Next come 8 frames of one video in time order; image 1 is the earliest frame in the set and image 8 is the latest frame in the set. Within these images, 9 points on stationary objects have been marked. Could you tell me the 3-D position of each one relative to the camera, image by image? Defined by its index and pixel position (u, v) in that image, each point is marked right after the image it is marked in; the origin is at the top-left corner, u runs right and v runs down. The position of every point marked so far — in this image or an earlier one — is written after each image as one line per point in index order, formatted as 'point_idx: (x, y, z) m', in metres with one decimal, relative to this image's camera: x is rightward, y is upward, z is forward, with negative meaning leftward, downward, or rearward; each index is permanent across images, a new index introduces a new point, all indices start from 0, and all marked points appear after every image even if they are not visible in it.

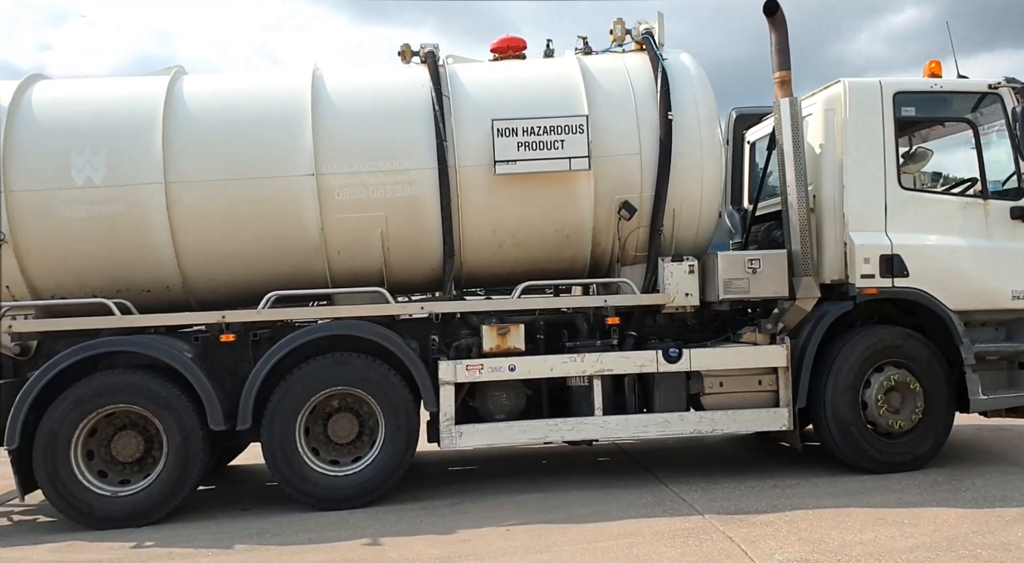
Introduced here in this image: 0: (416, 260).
0: (-0.7, +0.2, +6.6) m
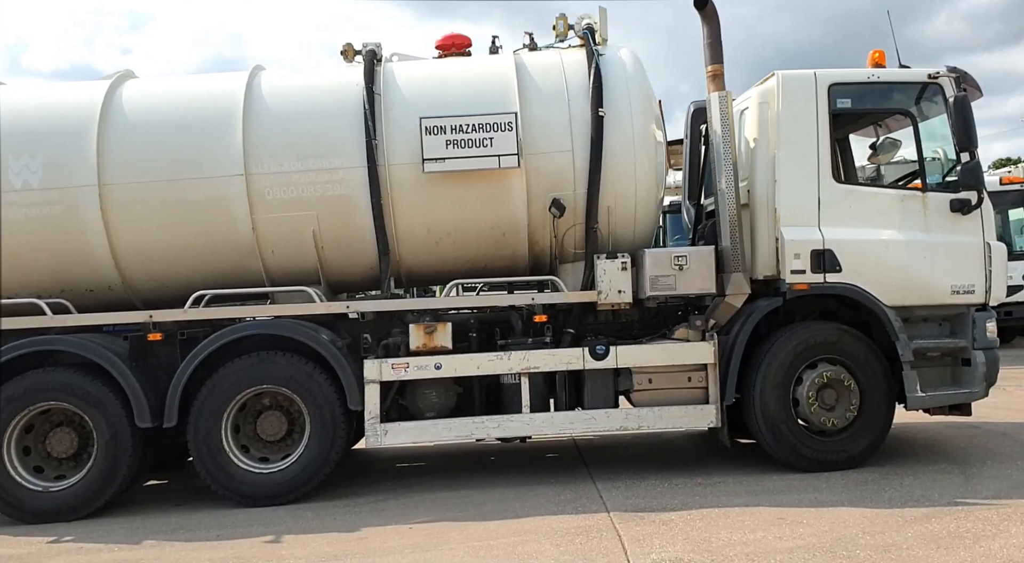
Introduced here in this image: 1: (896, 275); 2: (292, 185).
0: (-1.2, +0.2, +6.7) m
1: (+2.5, 0.0, +5.9) m
2: (-1.6, +0.7, +6.5) m
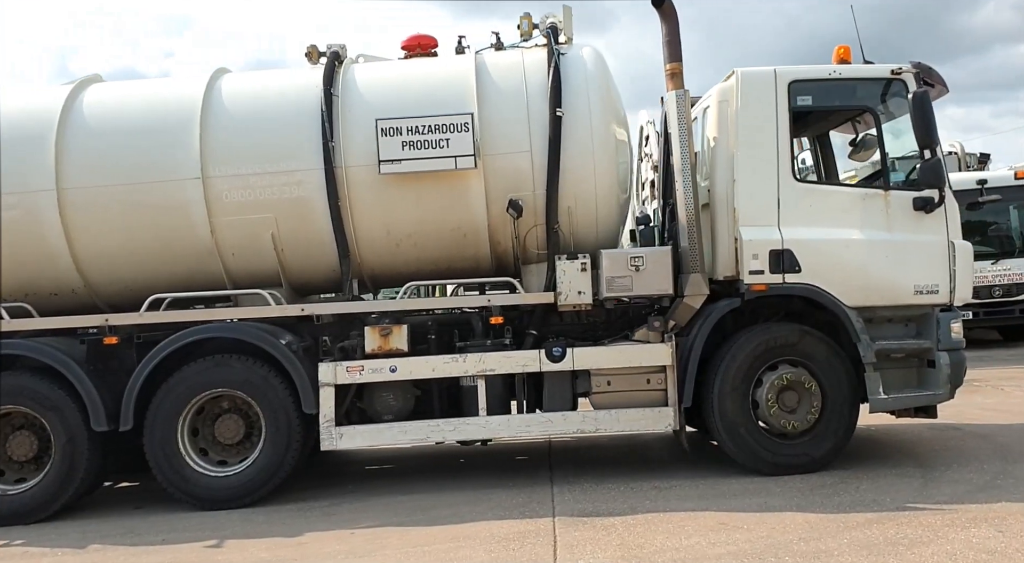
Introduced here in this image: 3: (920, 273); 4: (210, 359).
0: (-1.5, +0.1, +6.7) m
1: (+2.2, 0.0, +5.8) m
2: (-1.9, +0.7, +6.4) m
3: (+2.6, +0.1, +5.9) m
4: (-2.1, -0.5, +6.1) m
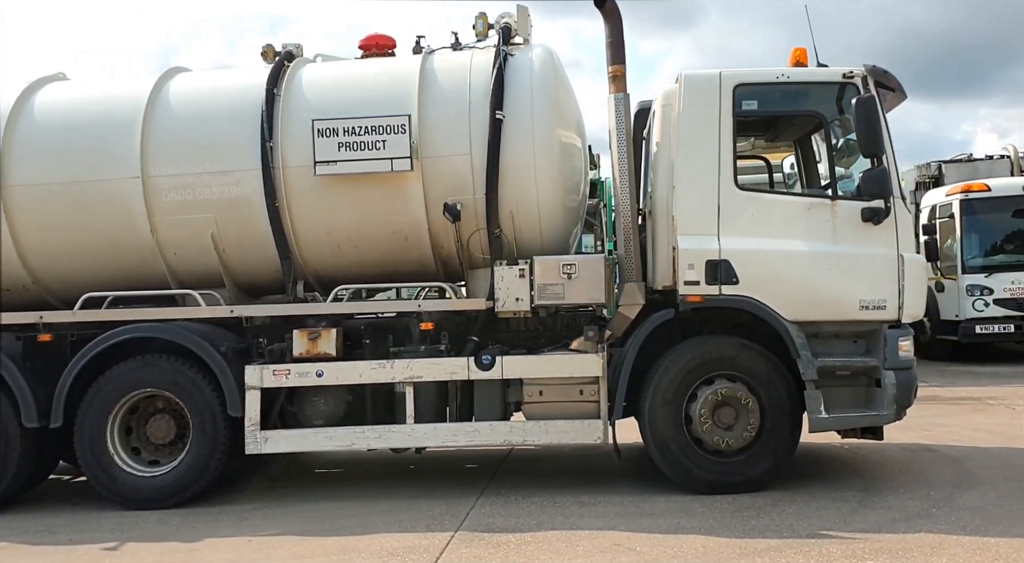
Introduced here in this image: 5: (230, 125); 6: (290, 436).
0: (-1.9, +0.1, +6.6) m
1: (+1.8, 0.0, +5.6) m
2: (-2.3, +0.7, +6.4) m
3: (+2.2, 0.0, +5.6) m
4: (-2.5, -0.5, +6.1) m
5: (-2.0, +1.1, +6.4) m
6: (-1.5, -1.0, +5.9) m
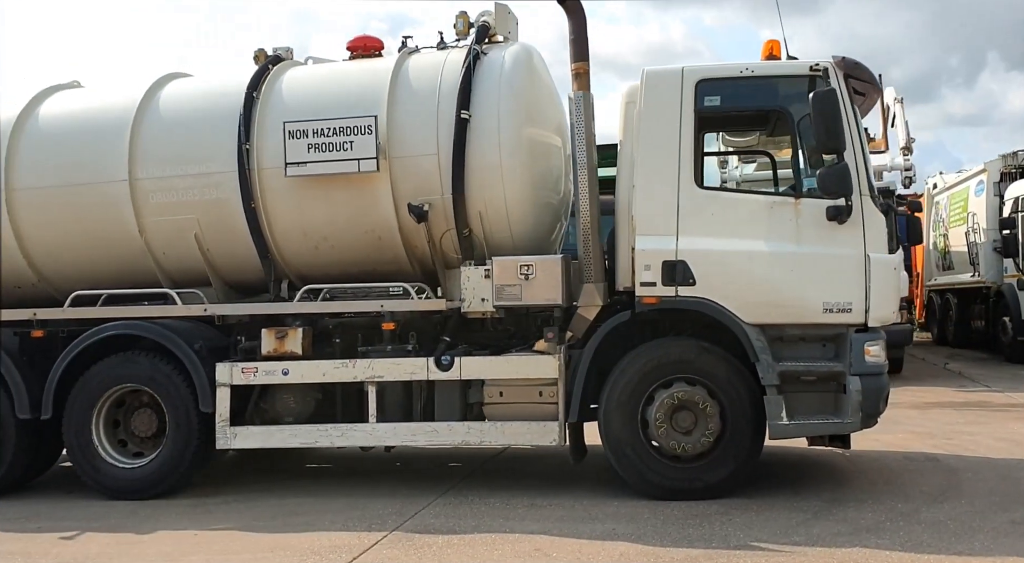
0: (-2.0, +0.1, +6.8) m
1: (+1.5, -0.1, +5.4) m
2: (-2.5, +0.7, +6.7) m
3: (+1.9, 0.0, +5.3) m
4: (-2.7, -0.5, +6.4) m
5: (-2.2, +1.1, +6.6) m
6: (-1.7, -1.0, +6.1) m
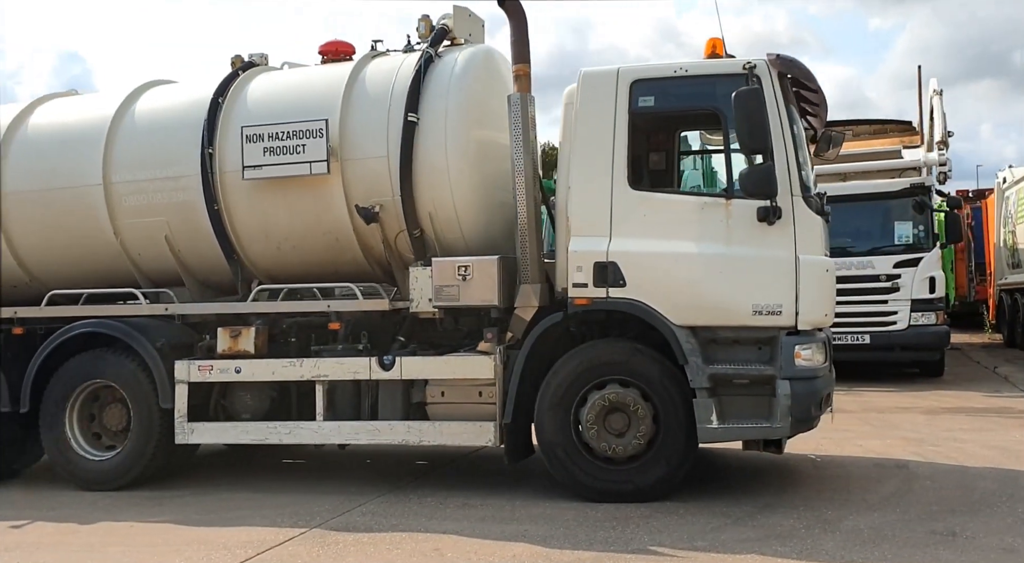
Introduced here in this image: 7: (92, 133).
0: (-2.3, +0.1, +7.0) m
1: (+1.0, -0.1, +5.3) m
2: (-2.8, +0.7, +6.9) m
3: (+1.4, -0.1, +5.2) m
4: (-3.1, -0.5, +6.6) m
5: (-2.5, +1.1, +6.9) m
6: (-2.1, -1.0, +6.3) m
7: (-3.3, +1.2, +7.1) m
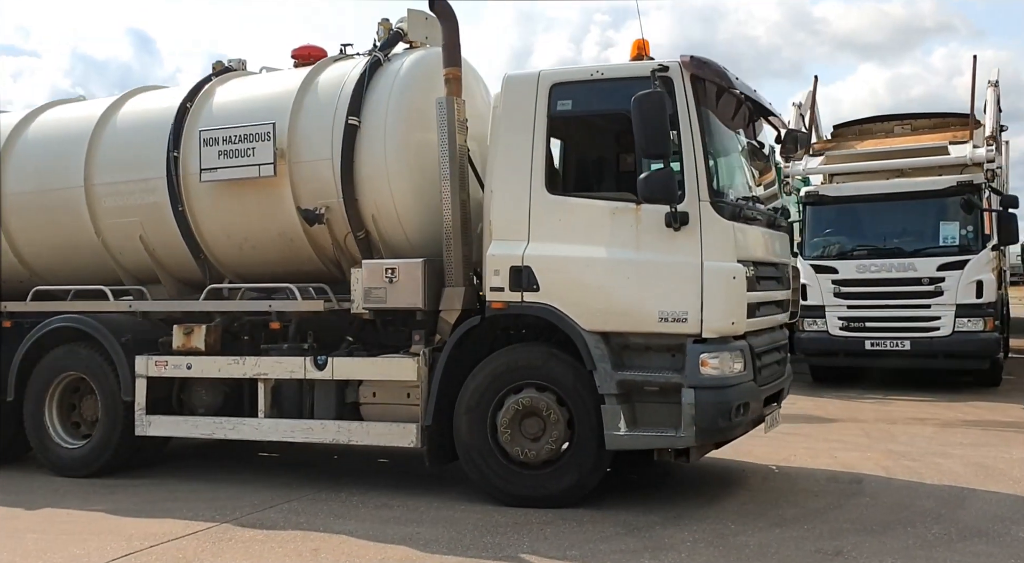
0: (-2.7, +0.2, +7.3) m
1: (+0.5, -0.1, +5.2) m
2: (-3.1, +0.7, +7.2) m
3: (+0.9, -0.1, +5.1) m
4: (-3.4, -0.5, +7.0) m
5: (-2.8, +1.1, +7.2) m
6: (-2.5, -1.0, +6.5) m
7: (-3.6, +1.2, +7.5) m
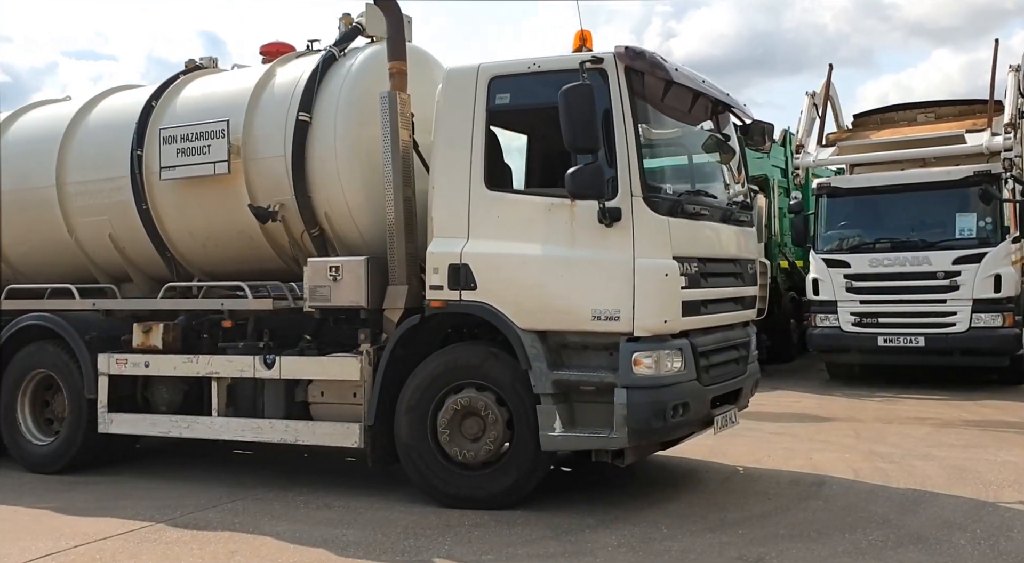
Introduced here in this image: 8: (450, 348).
0: (-2.9, +0.2, +7.3) m
1: (+0.1, -0.1, +5.1) m
2: (-3.4, +0.7, +7.3) m
3: (+0.5, -0.1, +5.0) m
4: (-3.7, -0.5, +7.1) m
5: (-3.1, +1.2, +7.2) m
6: (-2.8, -1.0, +6.6) m
7: (-3.9, +1.2, +7.6) m
8: (-0.4, -0.4, +5.5) m
